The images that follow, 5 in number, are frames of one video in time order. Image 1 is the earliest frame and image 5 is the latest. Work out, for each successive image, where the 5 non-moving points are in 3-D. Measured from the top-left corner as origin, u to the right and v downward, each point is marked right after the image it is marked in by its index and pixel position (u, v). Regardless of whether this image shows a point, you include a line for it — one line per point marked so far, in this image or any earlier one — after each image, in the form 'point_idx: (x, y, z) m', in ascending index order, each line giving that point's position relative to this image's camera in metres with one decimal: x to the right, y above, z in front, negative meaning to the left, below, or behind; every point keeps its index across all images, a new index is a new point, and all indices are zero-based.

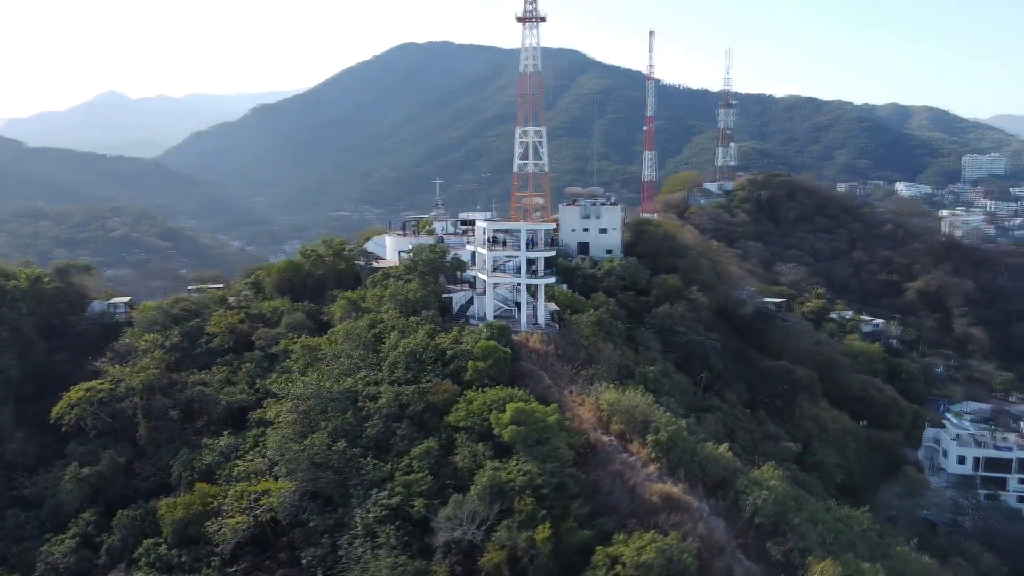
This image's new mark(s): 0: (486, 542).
0: (-0.4, -3.7, +12.0) m
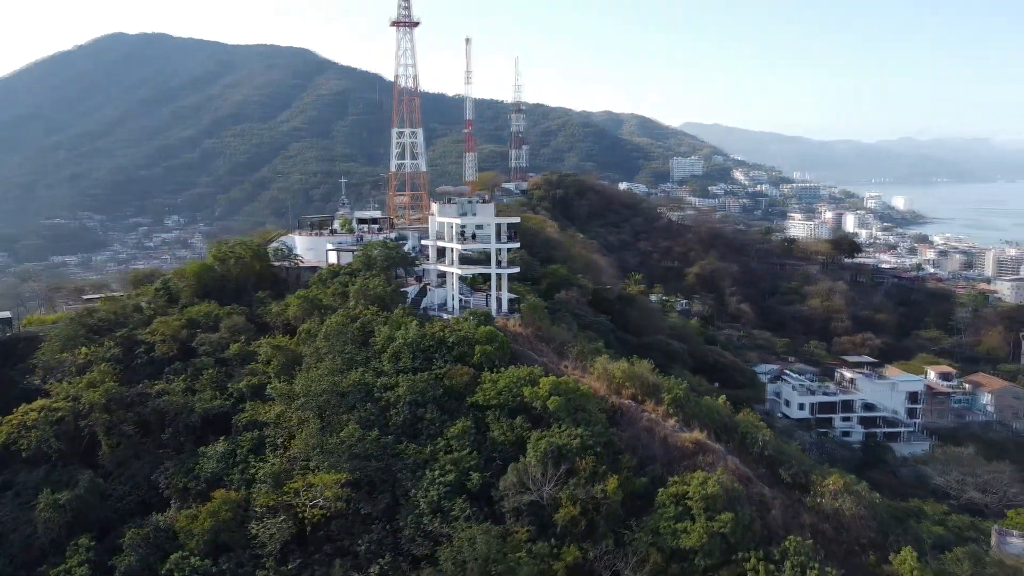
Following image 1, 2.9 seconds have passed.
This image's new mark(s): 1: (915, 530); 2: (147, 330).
0: (+0.8, -3.5, +13.5) m
1: (+7.0, -4.2, +14.2) m
2: (-8.3, -1.0, +18.8) m
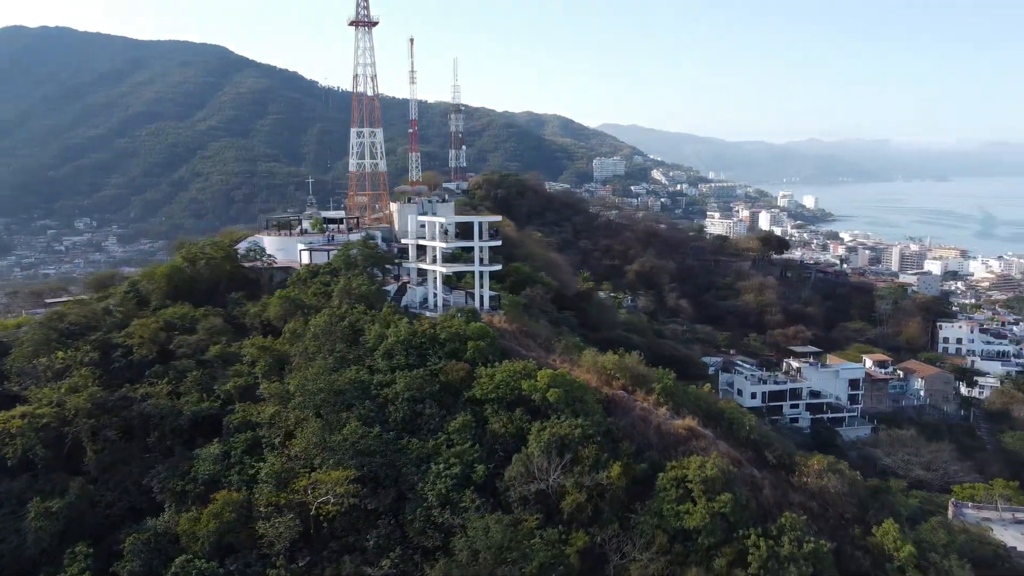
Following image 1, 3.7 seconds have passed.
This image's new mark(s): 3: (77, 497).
0: (+0.9, -3.4, +13.9) m
1: (+7.0, -4.0, +15.3) m
2: (-8.7, -1.0, +18.4) m
3: (-7.8, -3.7, +14.8) m
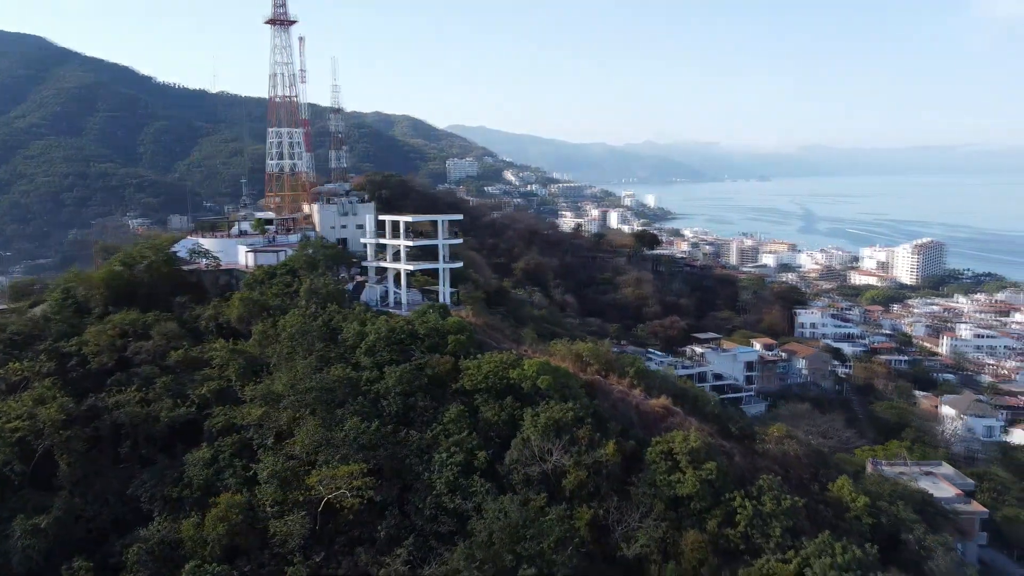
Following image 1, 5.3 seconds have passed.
0: (+1.0, -3.2, +14.9) m
1: (+6.8, -3.7, +17.4) m
2: (-9.3, -1.1, +17.5) m
3: (-7.7, -3.8, +14.1) m
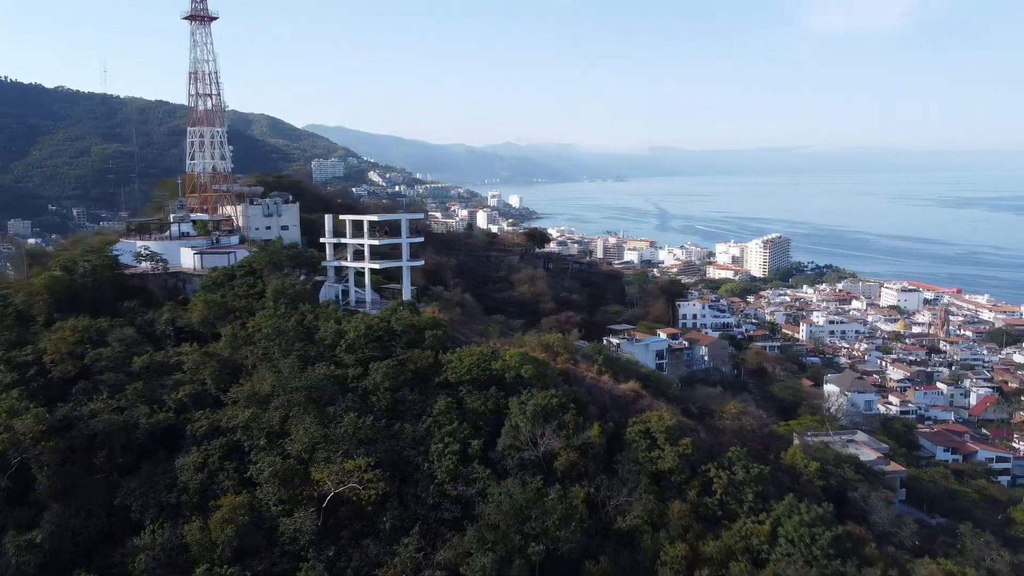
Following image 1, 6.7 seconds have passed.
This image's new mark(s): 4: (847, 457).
0: (+0.9, -3.1, +15.8) m
1: (+6.2, -3.4, +19.2) m
2: (-9.8, -1.3, +16.6) m
3: (-7.6, -3.9, +13.6) m
4: (+7.5, -3.8, +18.5) m
